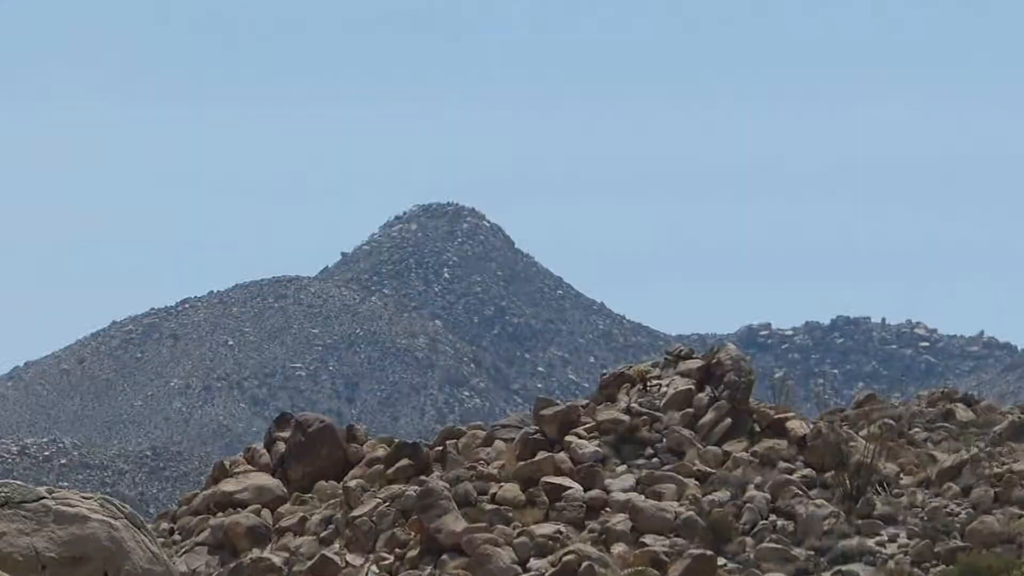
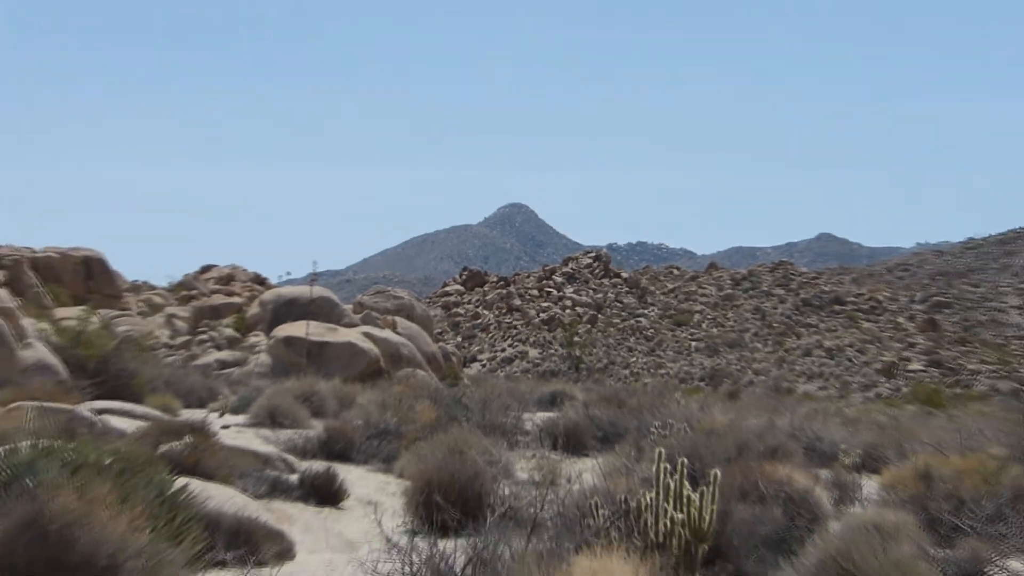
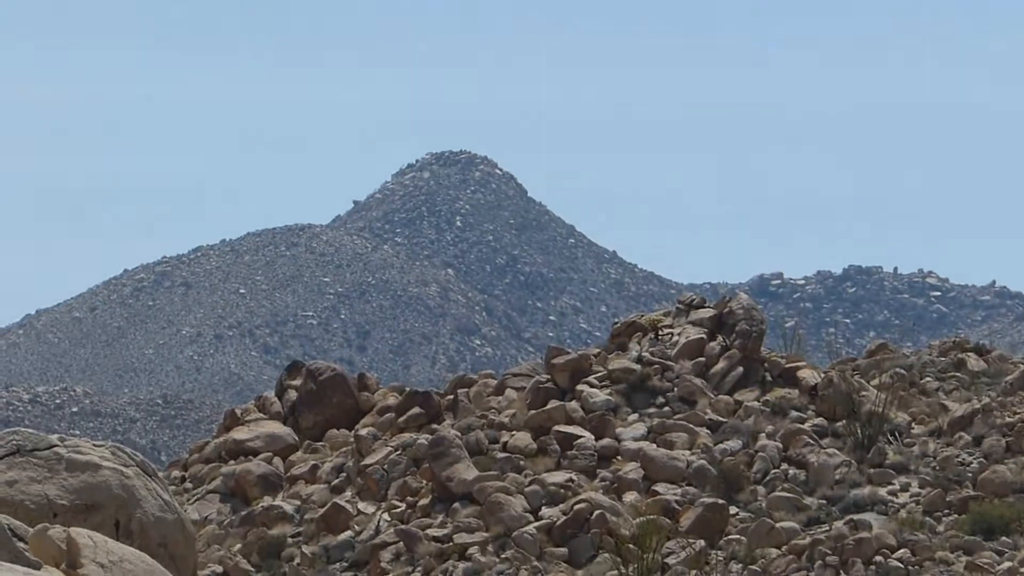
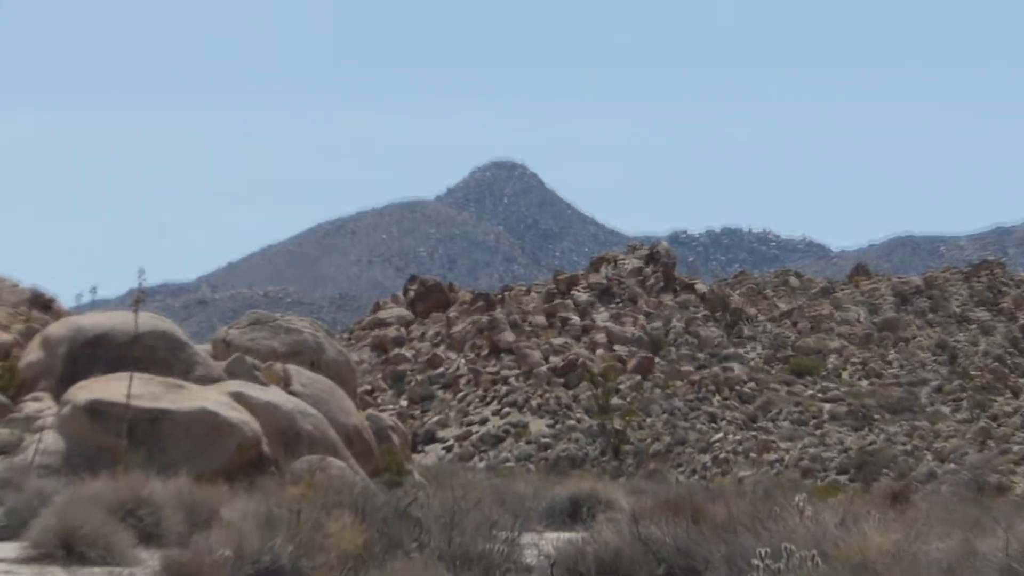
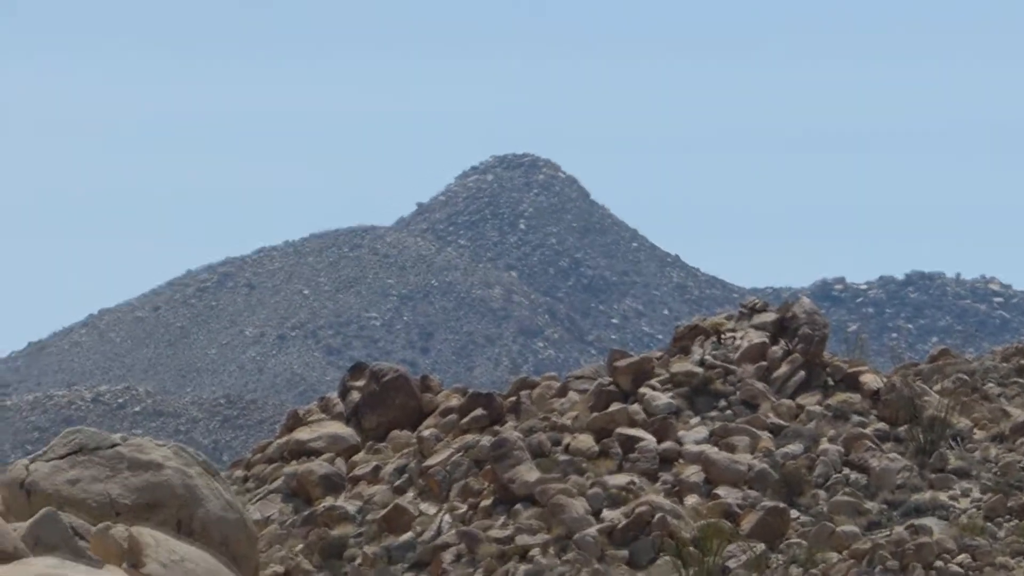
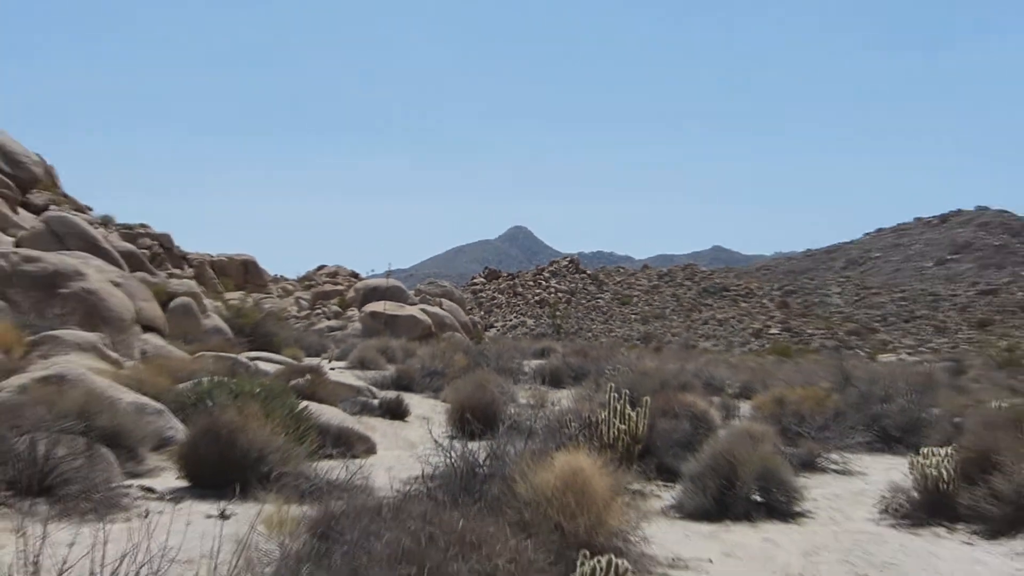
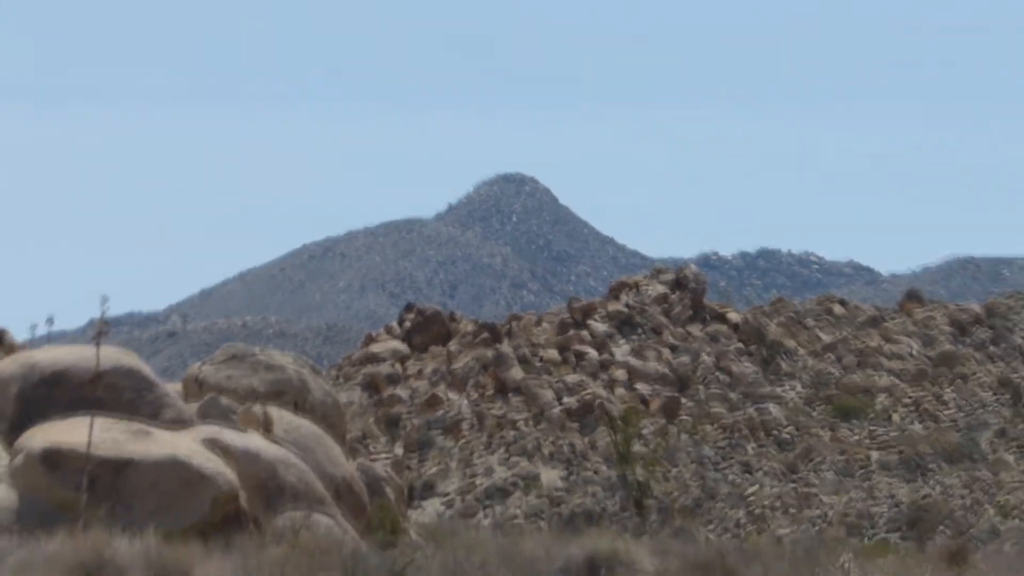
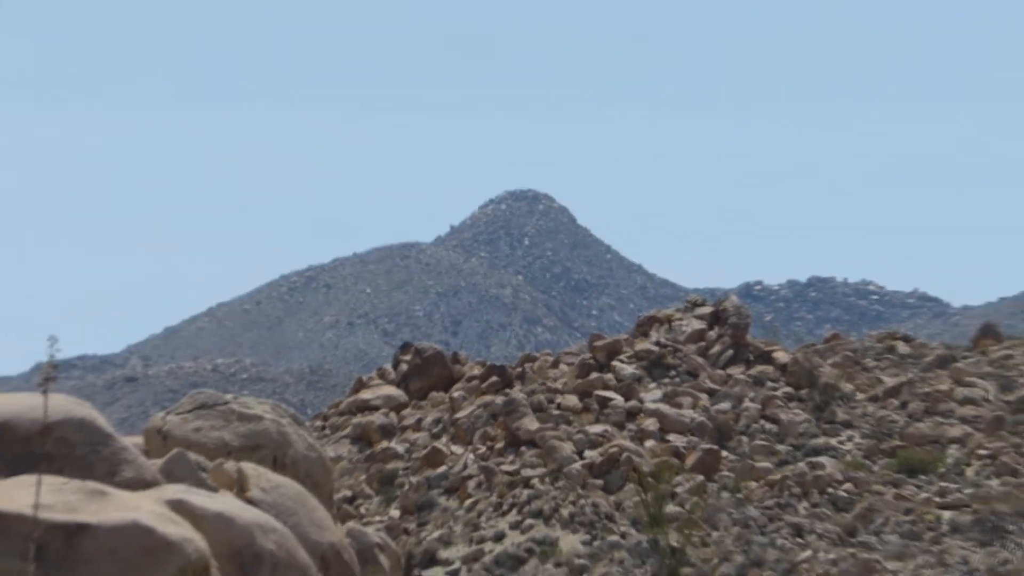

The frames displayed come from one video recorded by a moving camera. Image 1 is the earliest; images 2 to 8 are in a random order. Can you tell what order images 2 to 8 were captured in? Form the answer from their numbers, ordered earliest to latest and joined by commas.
3, 5, 8, 7, 4, 2, 6
